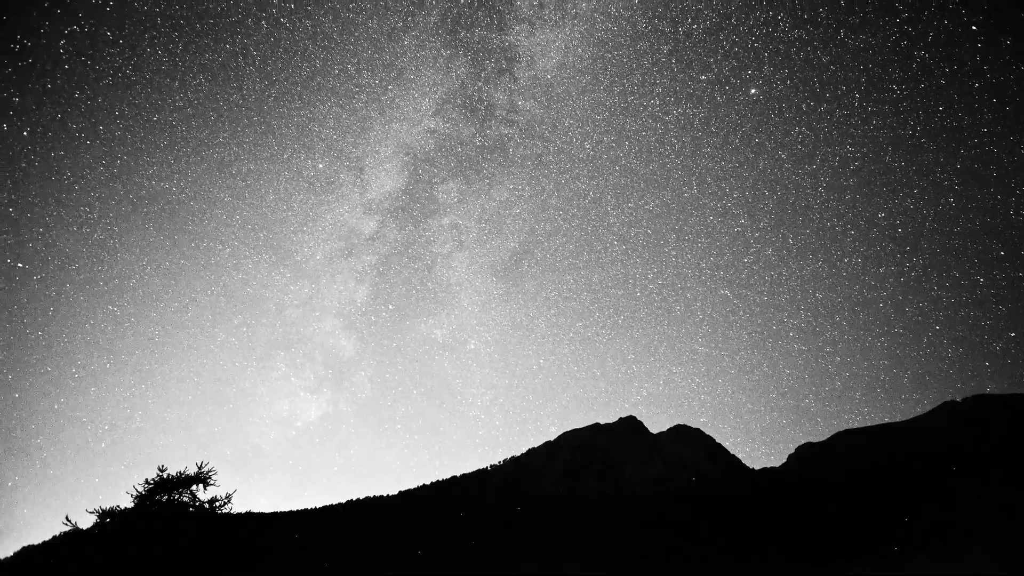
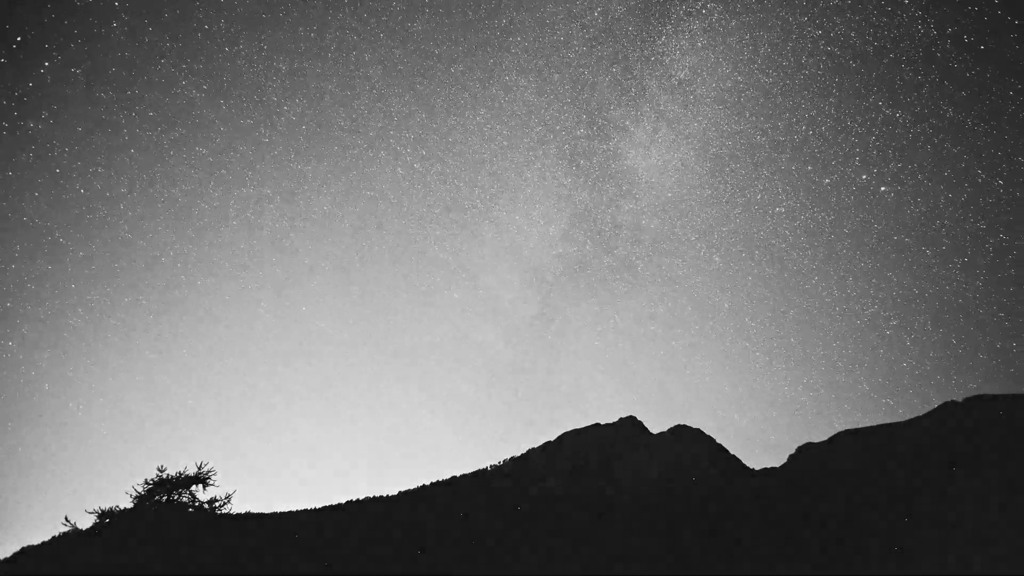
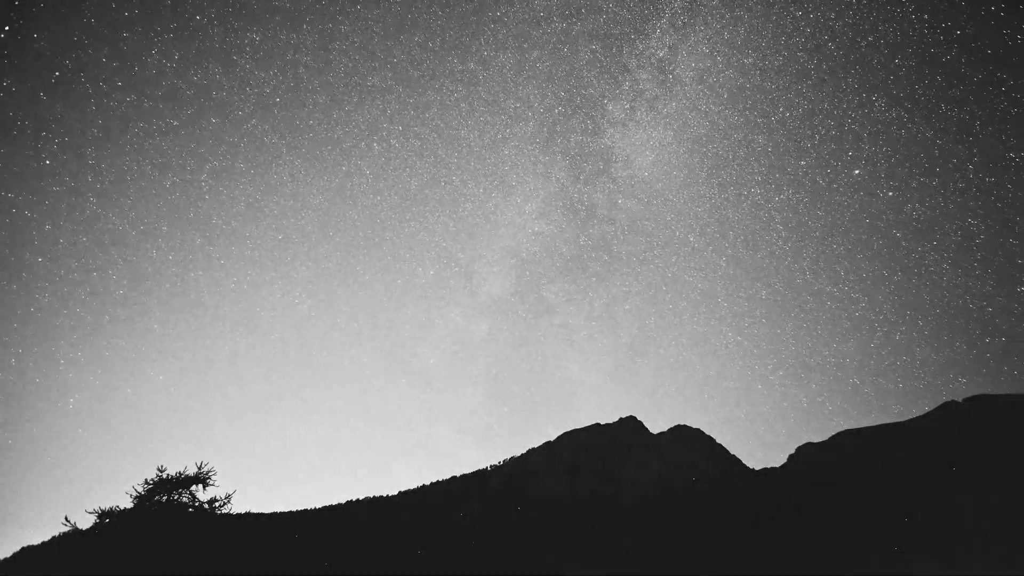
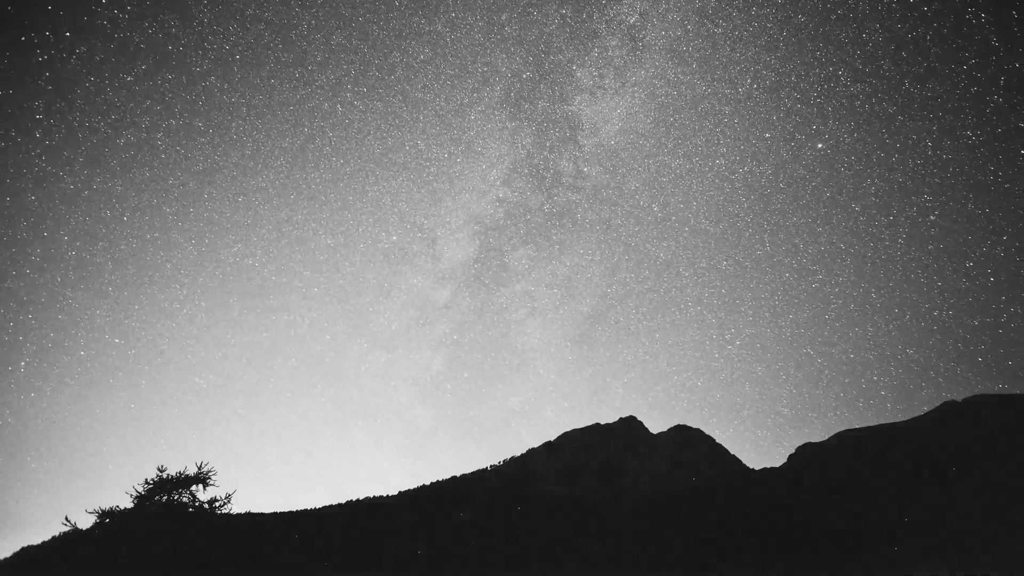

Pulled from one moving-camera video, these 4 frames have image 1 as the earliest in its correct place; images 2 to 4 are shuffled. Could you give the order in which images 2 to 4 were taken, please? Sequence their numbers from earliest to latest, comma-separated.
2, 3, 4
